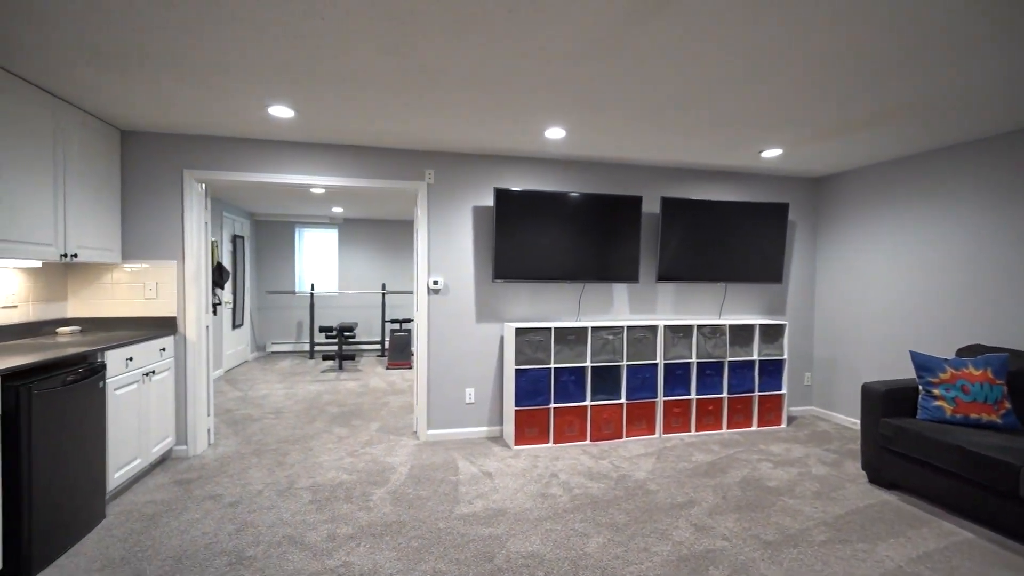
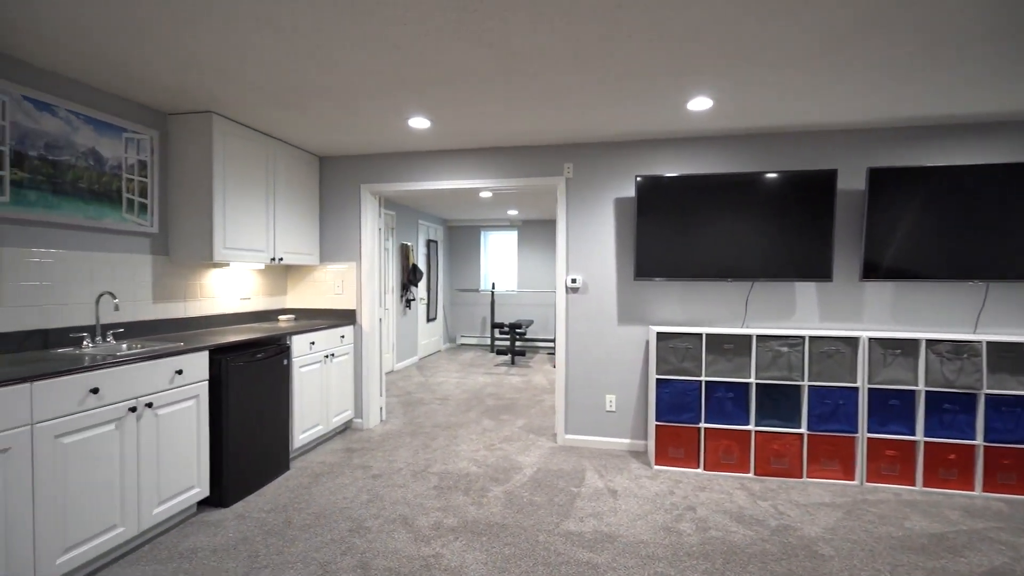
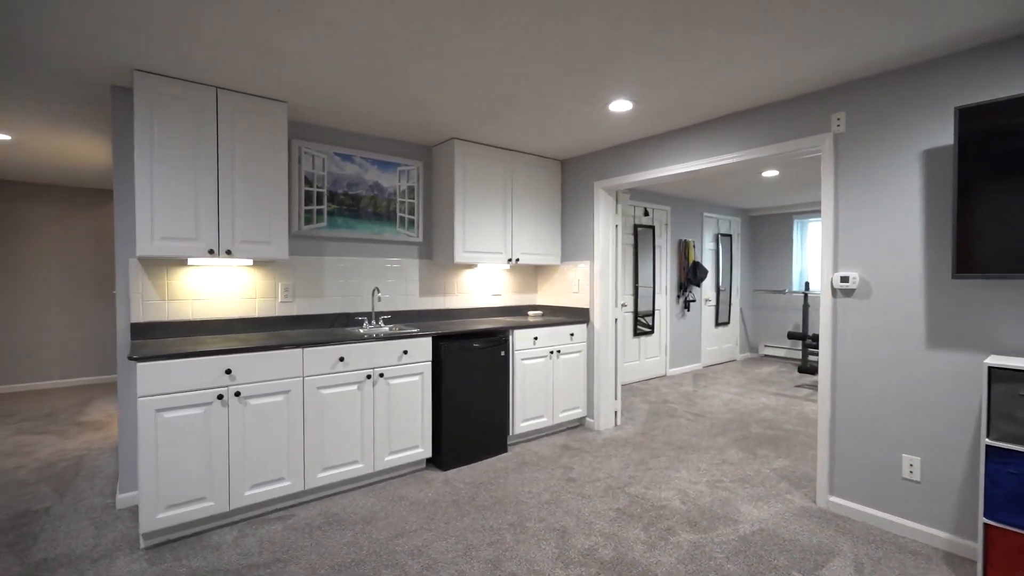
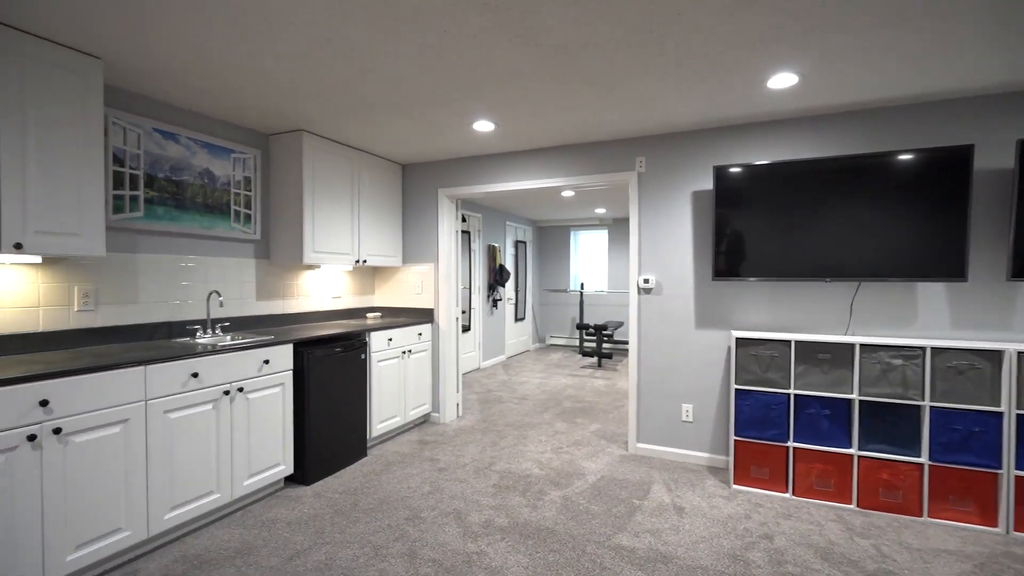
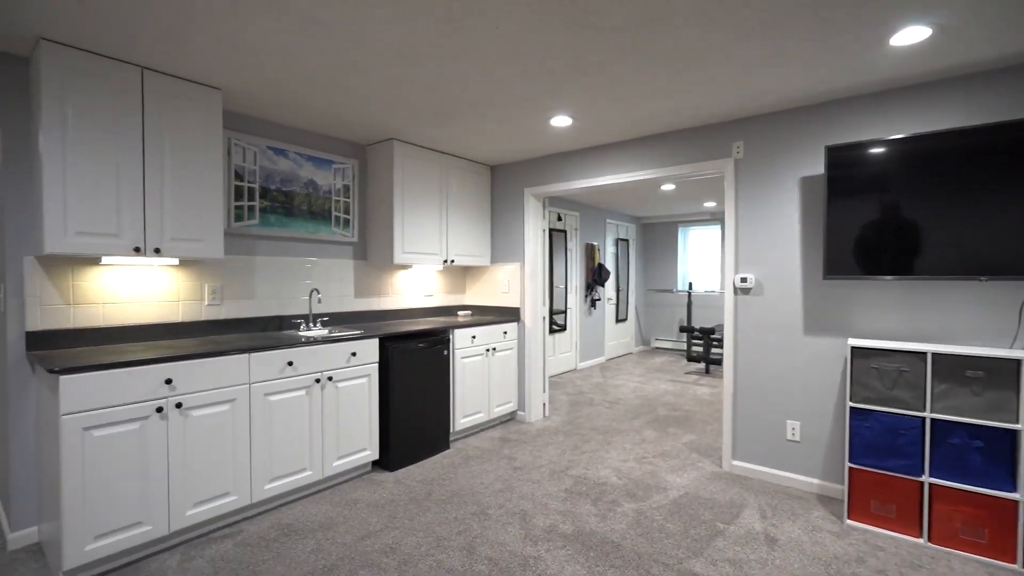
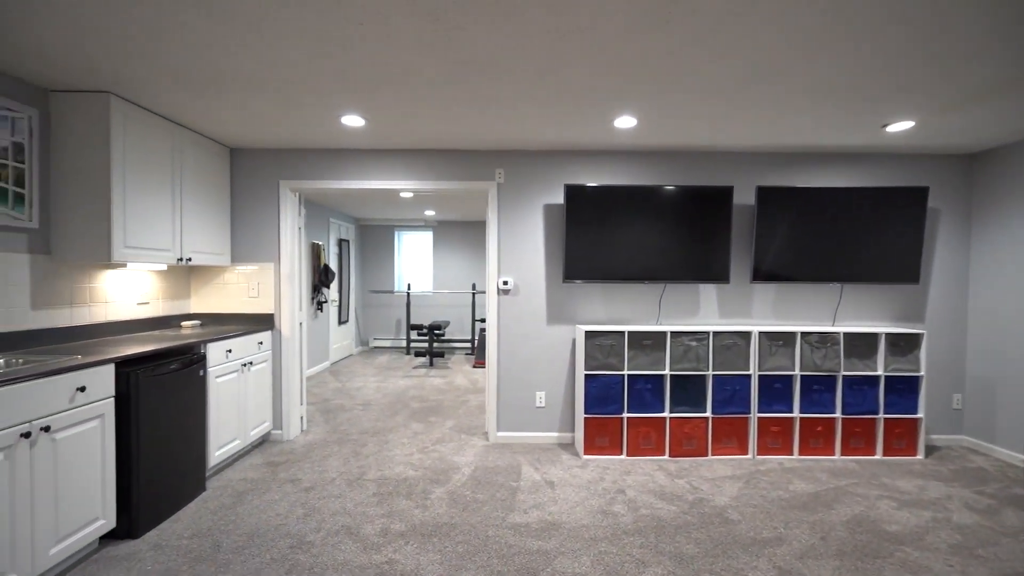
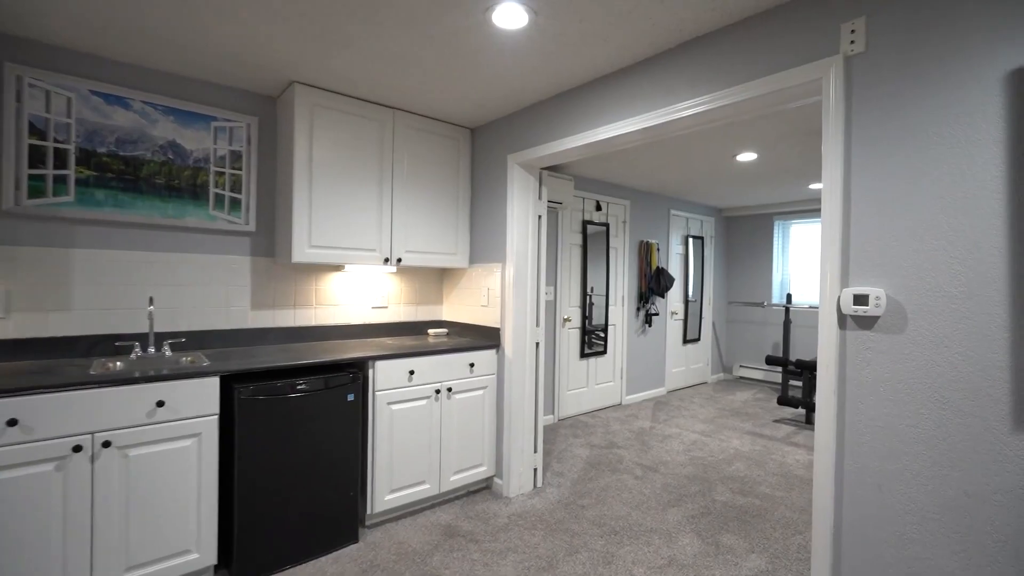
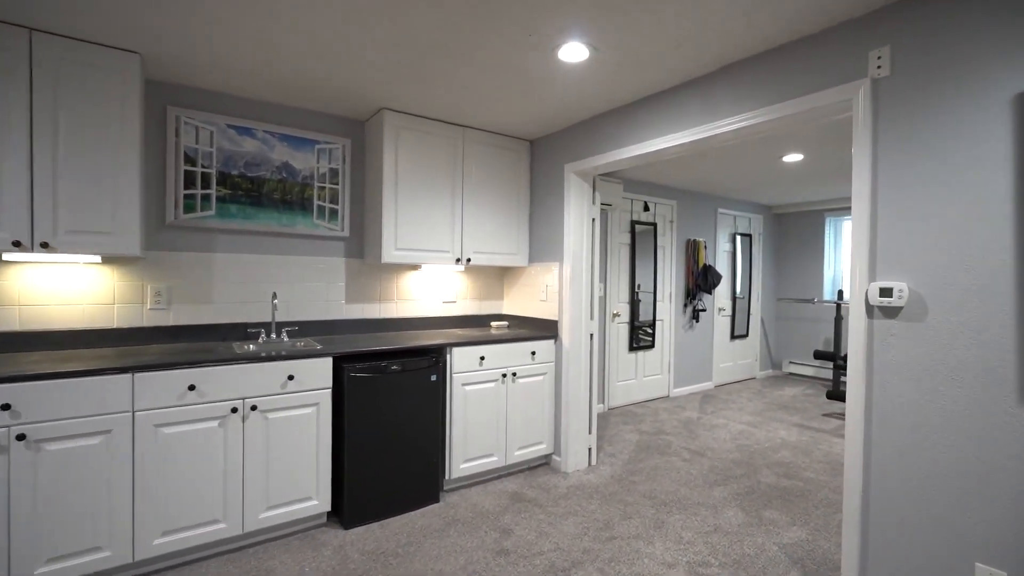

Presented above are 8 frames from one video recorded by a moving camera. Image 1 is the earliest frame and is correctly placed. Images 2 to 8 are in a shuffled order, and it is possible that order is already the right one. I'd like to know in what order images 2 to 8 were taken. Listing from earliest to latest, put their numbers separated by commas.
6, 2, 4, 5, 3, 8, 7
